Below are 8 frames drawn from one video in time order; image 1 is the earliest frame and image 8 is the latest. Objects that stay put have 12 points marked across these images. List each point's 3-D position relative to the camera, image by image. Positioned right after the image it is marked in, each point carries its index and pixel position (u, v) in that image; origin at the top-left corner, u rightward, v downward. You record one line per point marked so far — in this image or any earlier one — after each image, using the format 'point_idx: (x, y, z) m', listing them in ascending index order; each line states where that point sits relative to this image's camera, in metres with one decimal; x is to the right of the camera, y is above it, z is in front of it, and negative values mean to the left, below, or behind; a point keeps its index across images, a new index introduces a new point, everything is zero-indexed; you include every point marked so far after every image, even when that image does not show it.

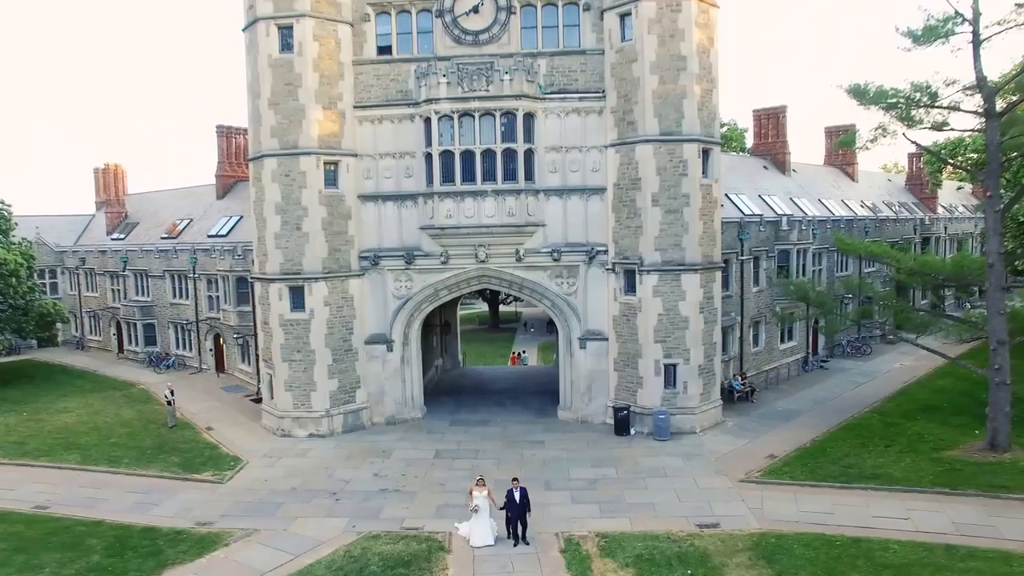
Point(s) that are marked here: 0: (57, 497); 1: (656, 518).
0: (-10.1, -4.7, +17.1) m
1: (+2.9, -4.6, +15.2) m
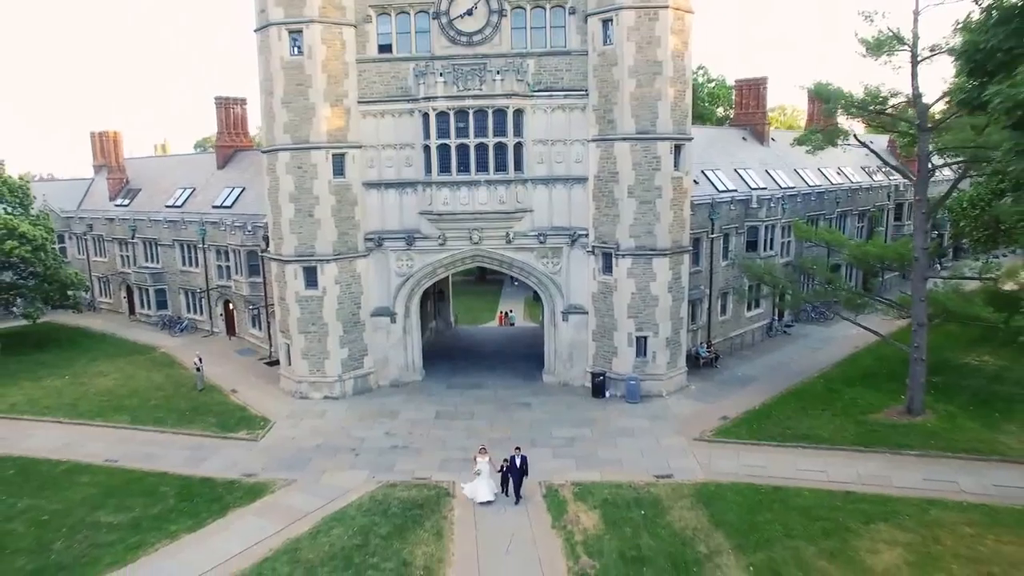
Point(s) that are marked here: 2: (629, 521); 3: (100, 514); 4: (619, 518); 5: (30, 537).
0: (-10.3, -4.3, +19.7) m
1: (+2.7, -4.4, +18.1) m
2: (+2.4, -4.7, +15.4) m
3: (-8.9, -4.9, +16.2) m
4: (+2.3, -4.7, +15.5) m
5: (-9.8, -5.0, +15.1) m
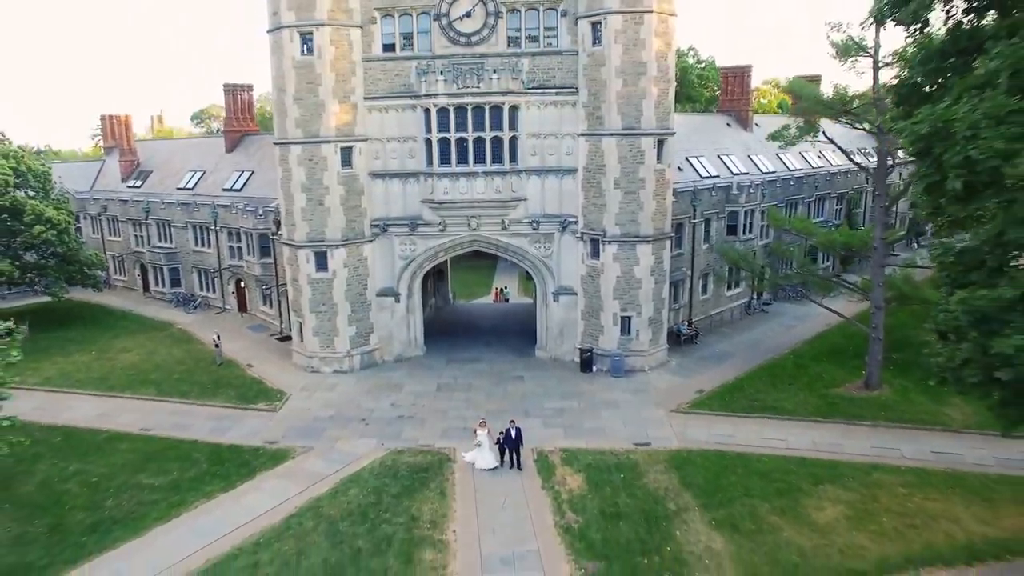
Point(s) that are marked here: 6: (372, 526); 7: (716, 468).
0: (-10.5, -3.9, +21.8) m
1: (+2.6, -4.0, +20.2) m
2: (+2.3, -4.5, +17.6) m
3: (-9.0, -4.6, +18.3) m
4: (+2.1, -4.5, +17.7) m
5: (-9.9, -4.8, +17.2) m
6: (-2.9, -5.0, +15.7) m
7: (+5.0, -4.3, +18.1) m
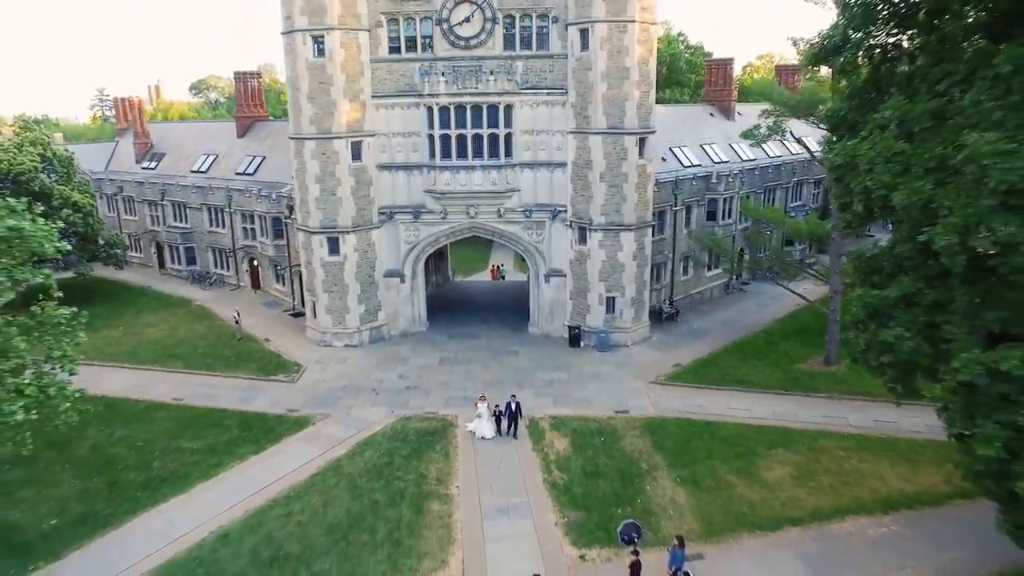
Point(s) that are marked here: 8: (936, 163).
0: (-10.6, -3.4, +24.3) m
1: (+2.4, -3.6, +22.8) m
2: (+2.1, -4.2, +20.2) m
3: (-9.2, -4.2, +20.9) m
4: (+2.0, -4.2, +20.3) m
5: (-10.1, -4.4, +19.8) m
6: (-3.1, -4.8, +18.4) m
7: (+4.8, -4.0, +20.8) m
8: (+6.3, +1.8, +11.2) m
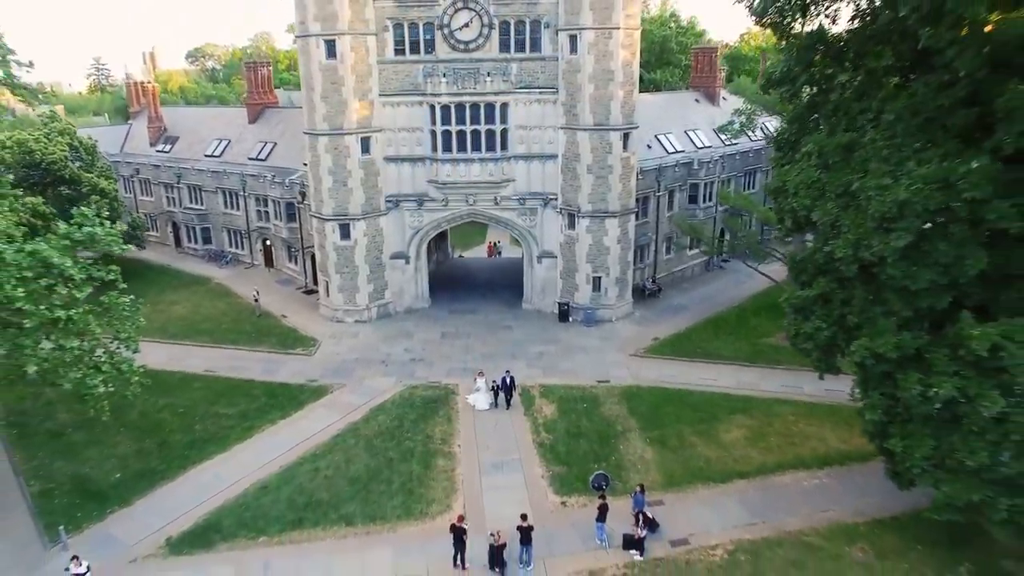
0: (-10.8, -2.8, +27.3) m
1: (+2.2, -3.1, +25.9) m
2: (+2.0, -3.8, +23.3) m
3: (-9.4, -3.8, +23.9) m
4: (+1.8, -3.8, +23.4) m
5: (-10.2, -4.0, +22.8) m
6: (-3.3, -4.4, +21.4) m
7: (+4.7, -3.6, +23.8) m
8: (+6.2, +1.8, +14.0) m
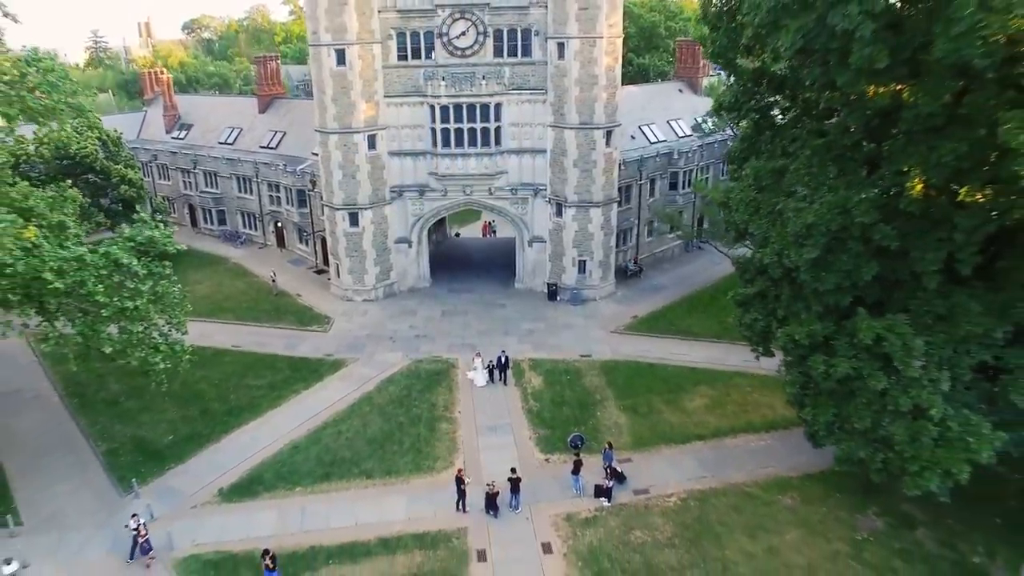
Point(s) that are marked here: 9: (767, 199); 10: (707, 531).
0: (-11.1, -2.1, +30.6) m
1: (+1.9, -2.5, +29.2) m
2: (+1.7, -3.3, +26.7) m
3: (-9.6, -3.3, +27.2) m
4: (+1.5, -3.3, +26.8) m
5: (-10.5, -3.6, +26.2) m
6: (-3.5, -4.0, +24.8) m
7: (+4.4, -3.1, +27.3) m
8: (+6.0, +1.8, +17.2) m
9: (+6.0, +2.1, +17.5) m
10: (+4.6, -5.7, +17.6) m
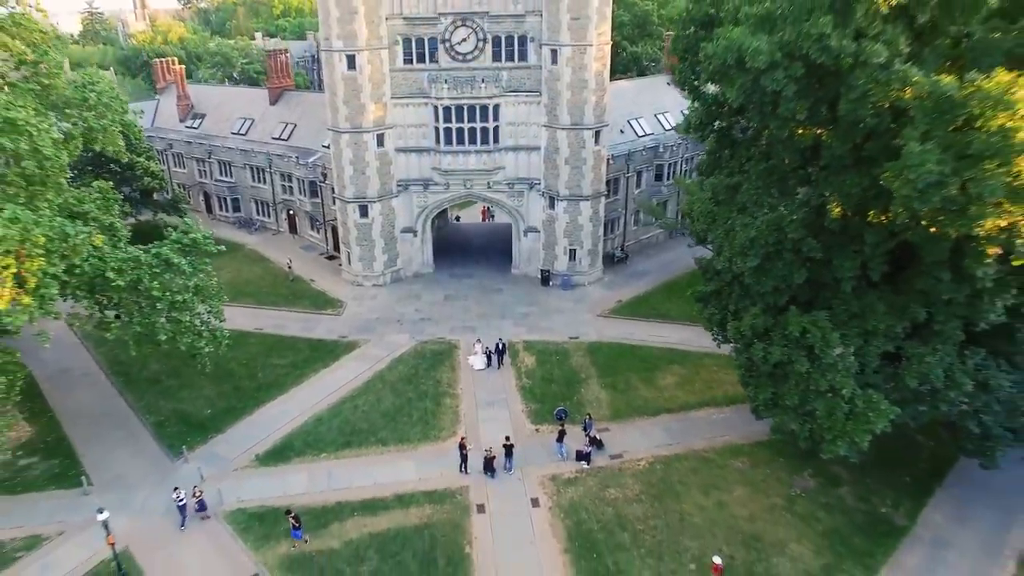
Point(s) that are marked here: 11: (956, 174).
0: (-11.3, -1.6, +33.9) m
1: (+1.7, -2.0, +32.6) m
2: (+1.5, -2.9, +30.1) m
3: (-9.8, -2.8, +30.6) m
4: (+1.4, -2.9, +30.2) m
5: (-10.7, -3.2, +29.5) m
6: (-3.7, -3.7, +28.2) m
7: (+4.2, -2.7, +30.6) m
8: (+5.8, +1.9, +20.4) m
9: (+5.8, +2.1, +20.6) m
10: (+4.4, -5.7, +21.1) m
11: (+7.5, +1.9, +12.7) m
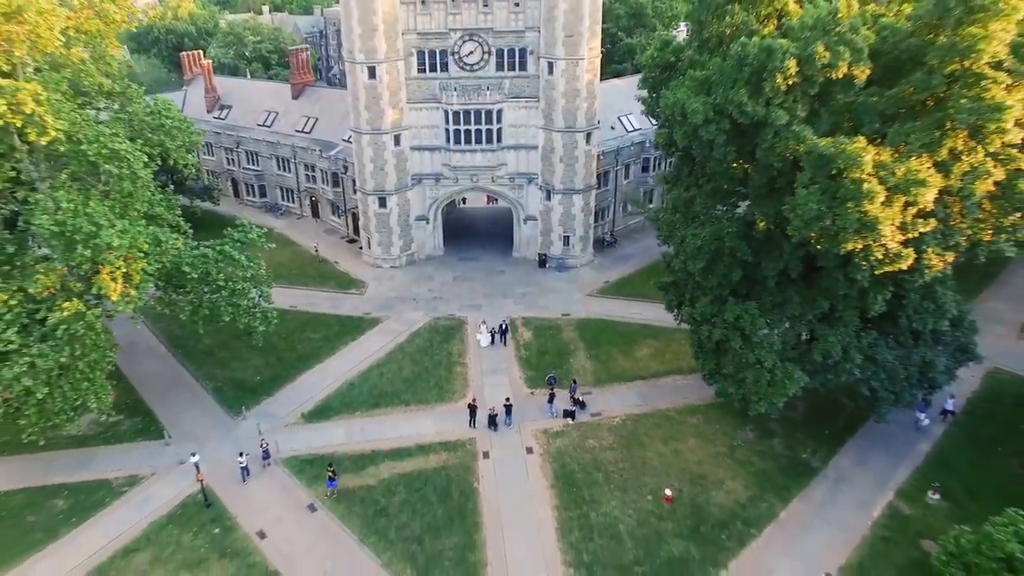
0: (-11.2, -0.7, +39.1) m
1: (+1.8, -1.2, +37.7) m
2: (+1.6, -2.2, +35.2) m
3: (-9.8, -2.1, +35.8) m
4: (+1.4, -2.2, +35.3) m
5: (-10.7, -2.5, +34.8) m
6: (-3.7, -3.1, +33.4) m
7: (+4.3, -1.9, +35.8) m
8: (+5.8, +2.1, +25.3) m
9: (+5.8, +2.4, +25.6) m
10: (+4.4, -5.4, +26.4) m
11: (+7.5, +1.8, +17.6) m
